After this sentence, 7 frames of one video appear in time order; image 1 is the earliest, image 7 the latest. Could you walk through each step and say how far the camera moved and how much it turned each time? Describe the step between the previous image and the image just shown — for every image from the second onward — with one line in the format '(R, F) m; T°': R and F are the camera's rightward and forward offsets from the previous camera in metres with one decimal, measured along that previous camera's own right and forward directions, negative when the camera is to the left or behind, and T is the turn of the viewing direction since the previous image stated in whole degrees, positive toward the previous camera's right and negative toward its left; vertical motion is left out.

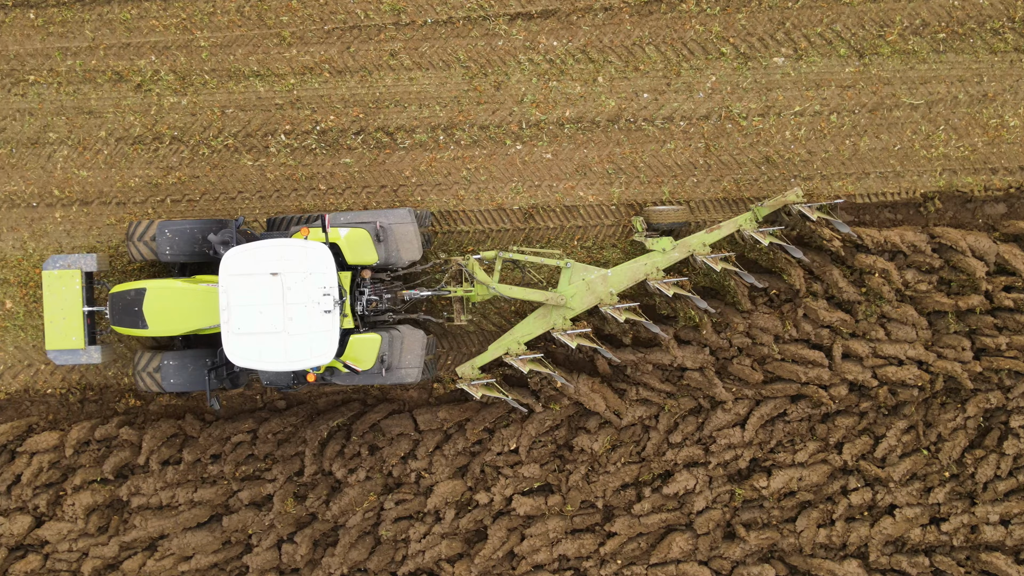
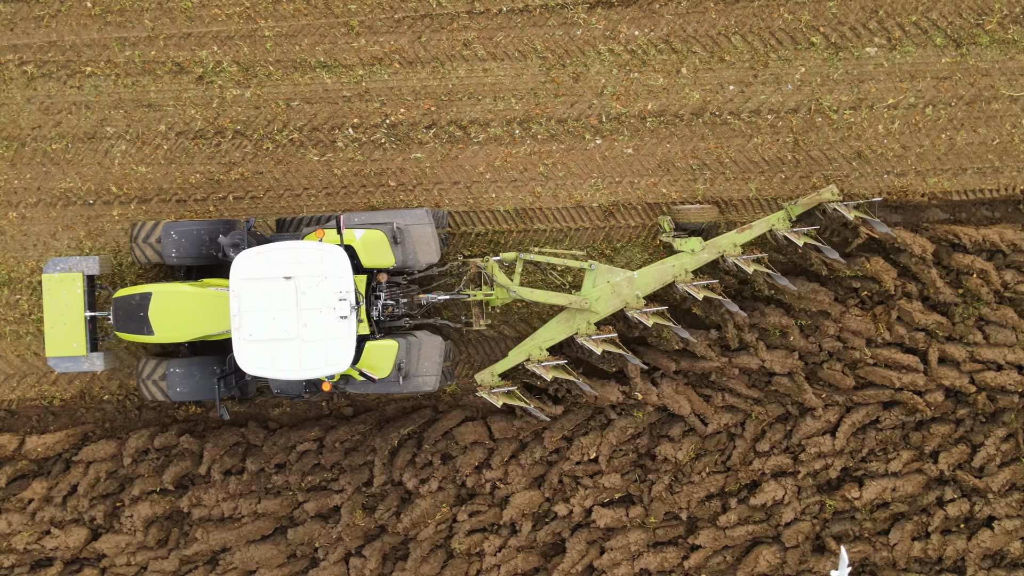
(-0.5, +0.3) m; 0°
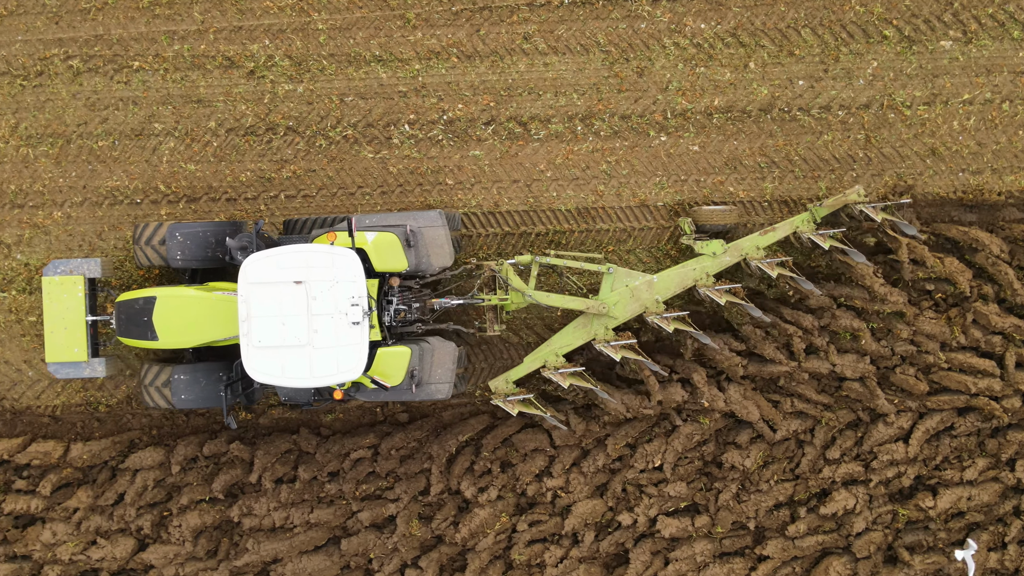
(-0.4, +0.2) m; 0°
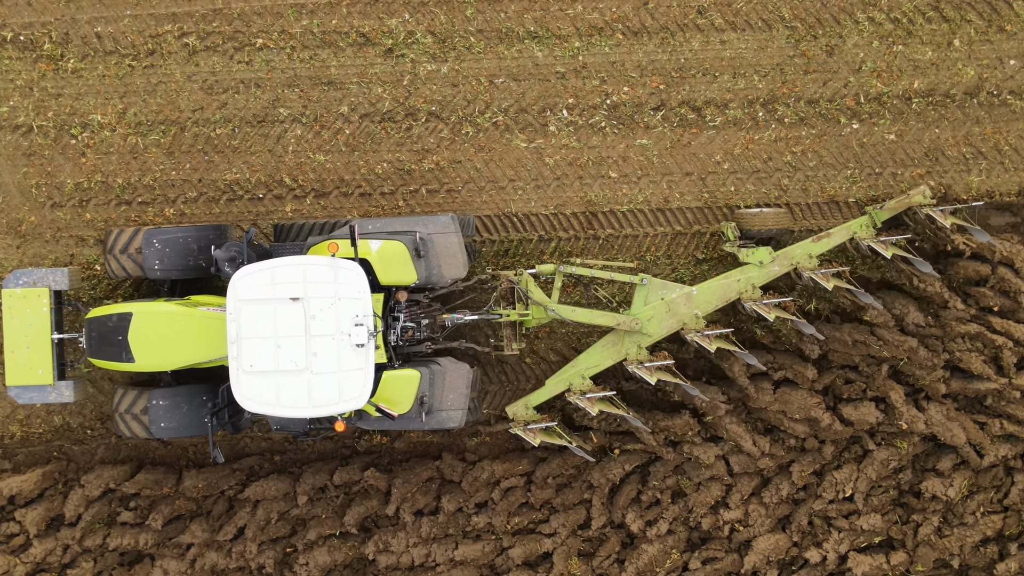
(-0.9, +0.8) m; 0°
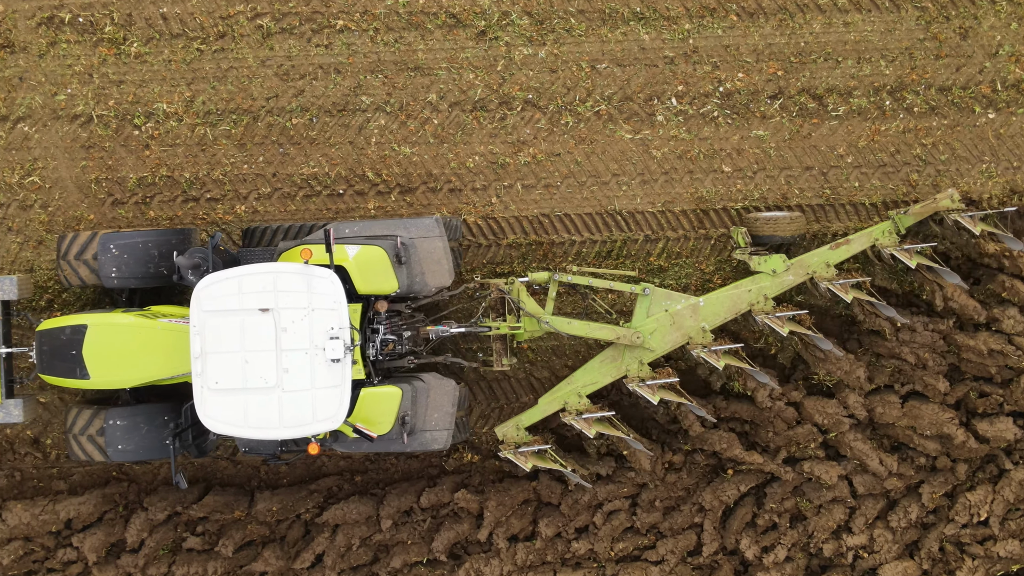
(-0.5, +0.5) m; 0°
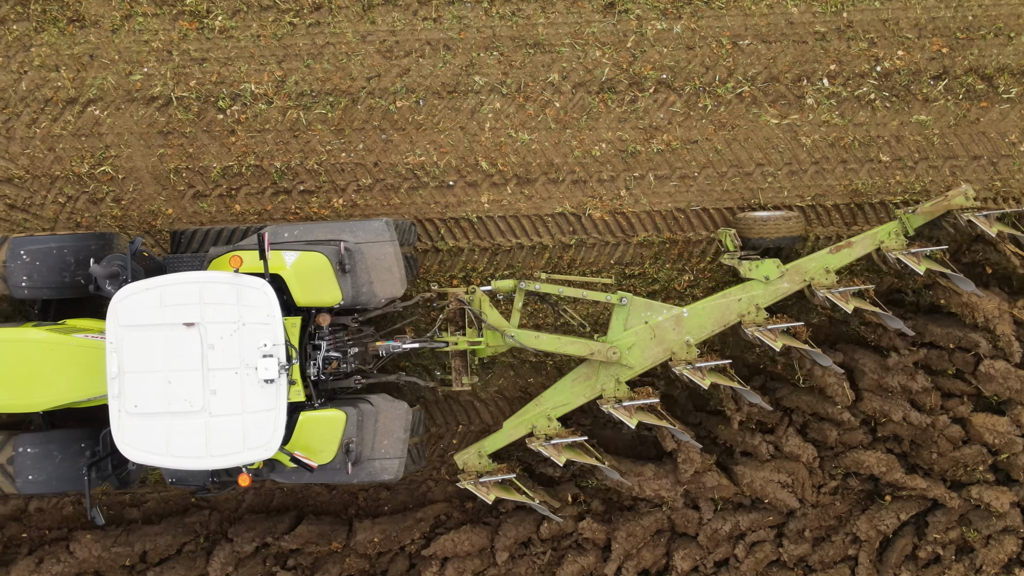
(-0.6, +0.6) m; 0°
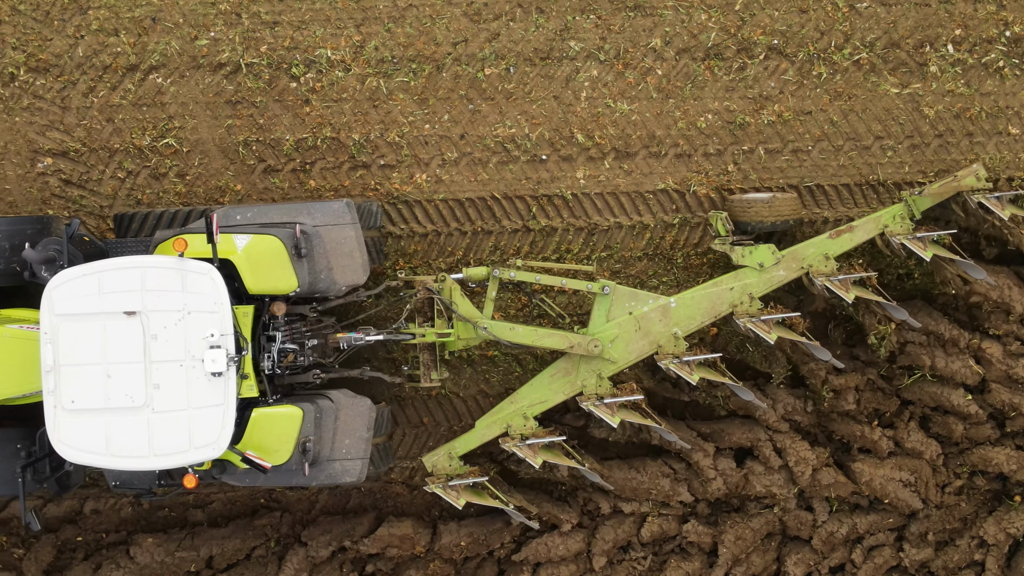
(-0.4, +0.4) m; 0°
